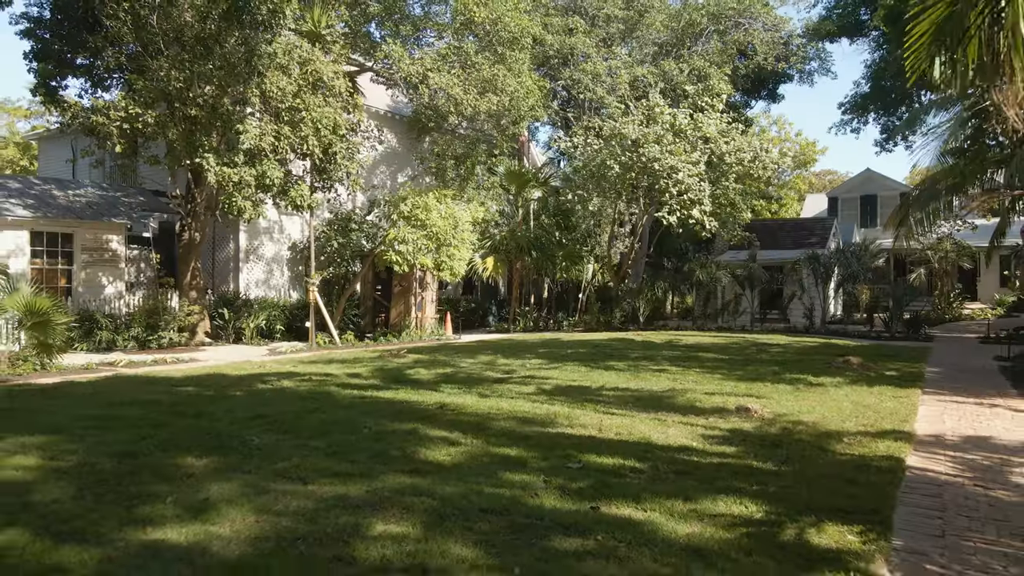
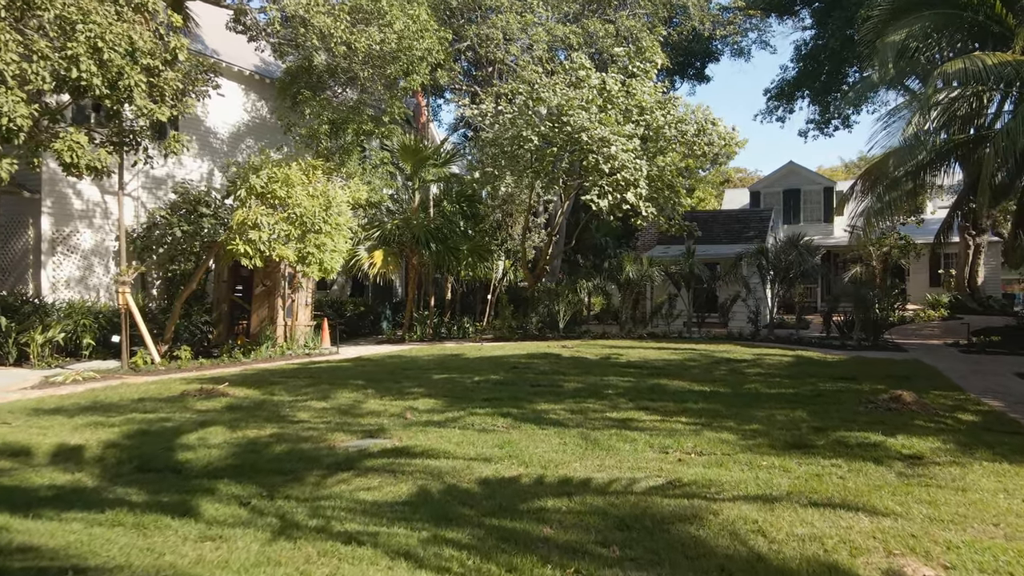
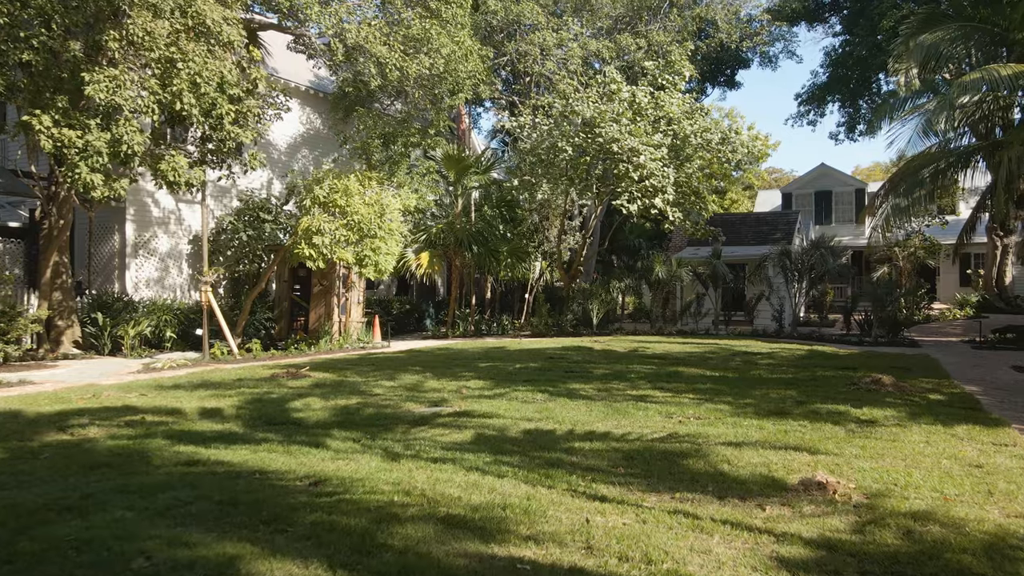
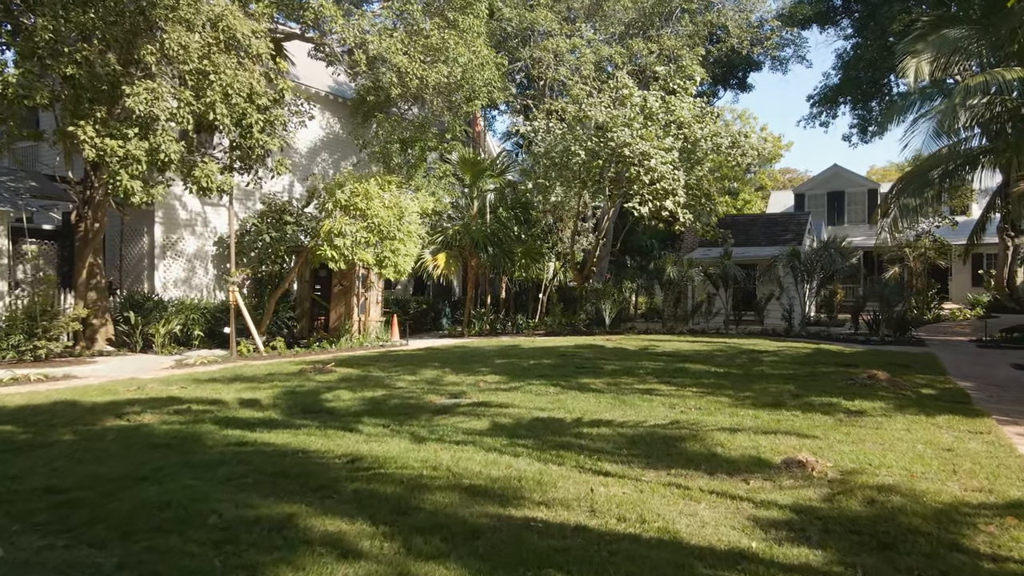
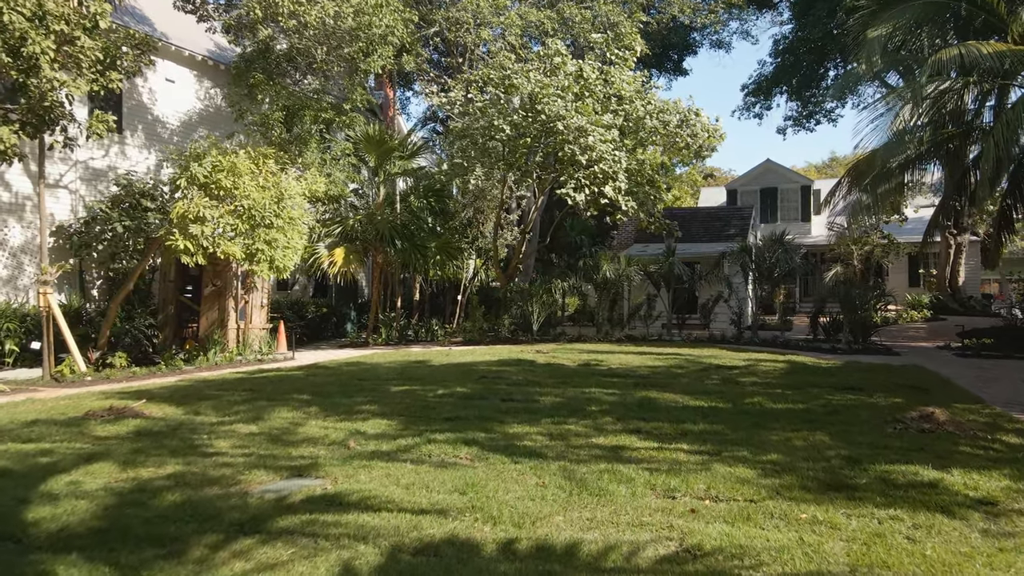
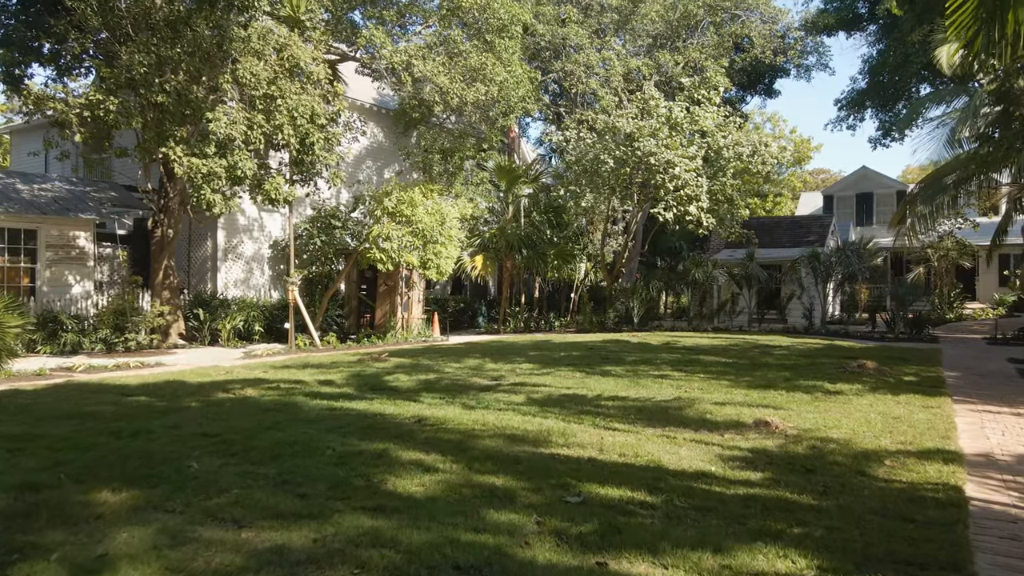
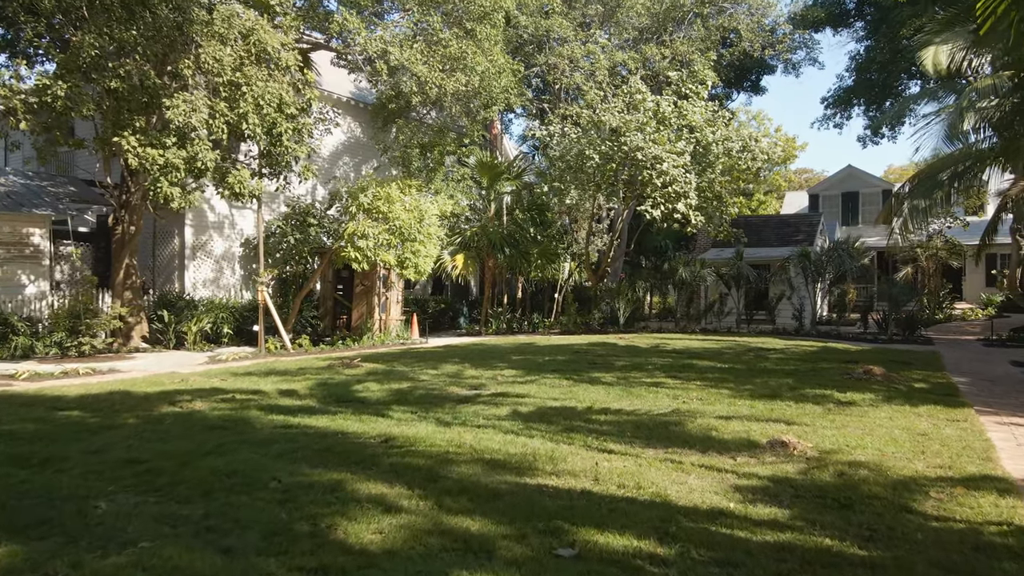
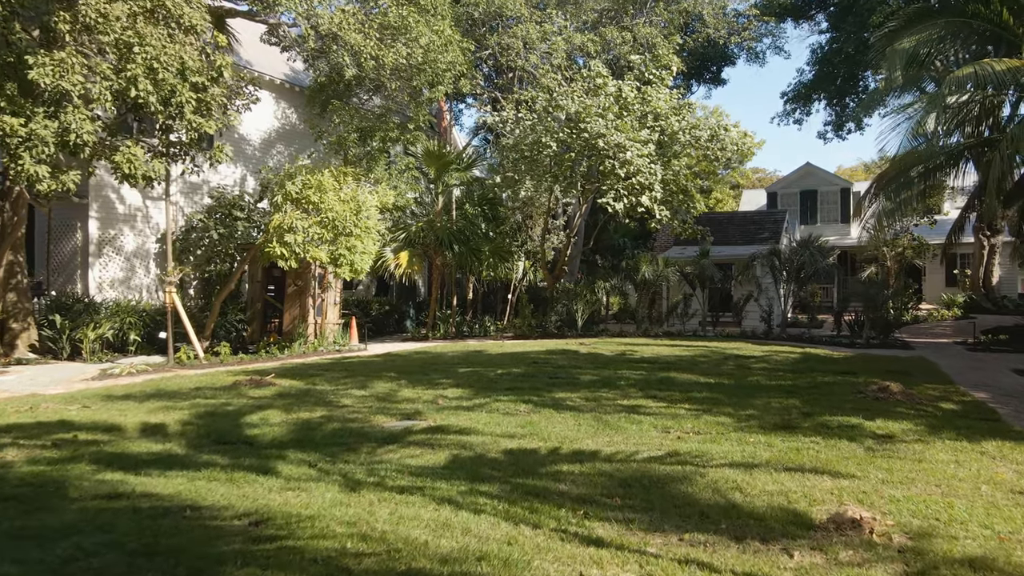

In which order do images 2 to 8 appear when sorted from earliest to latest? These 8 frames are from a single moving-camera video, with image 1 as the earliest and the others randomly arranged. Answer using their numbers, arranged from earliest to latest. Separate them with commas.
6, 7, 4, 3, 8, 2, 5
